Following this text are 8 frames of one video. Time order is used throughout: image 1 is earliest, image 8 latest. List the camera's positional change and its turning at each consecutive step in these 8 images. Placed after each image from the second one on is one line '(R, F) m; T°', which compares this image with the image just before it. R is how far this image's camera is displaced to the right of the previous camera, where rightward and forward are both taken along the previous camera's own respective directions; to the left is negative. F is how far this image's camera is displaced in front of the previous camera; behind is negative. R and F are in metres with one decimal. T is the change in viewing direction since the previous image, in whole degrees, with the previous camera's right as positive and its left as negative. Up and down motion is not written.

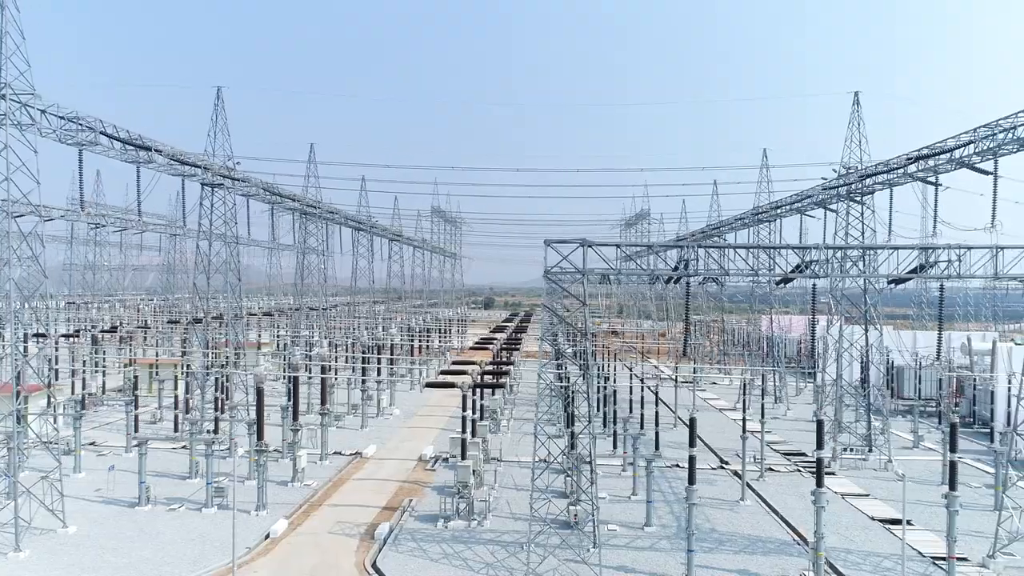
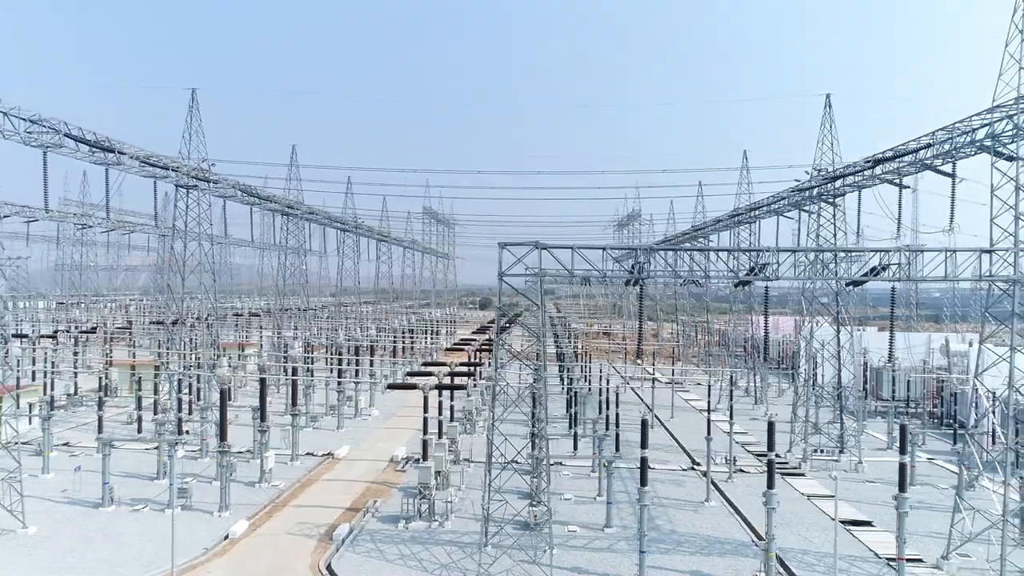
(+0.8, -0.1) m; 0°
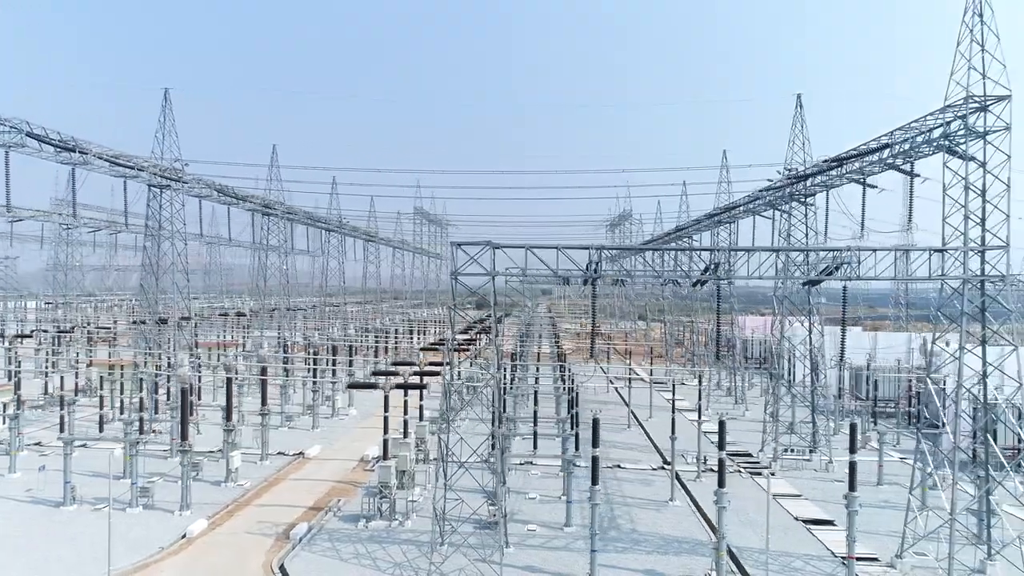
(+0.8, 0.0) m; 0°
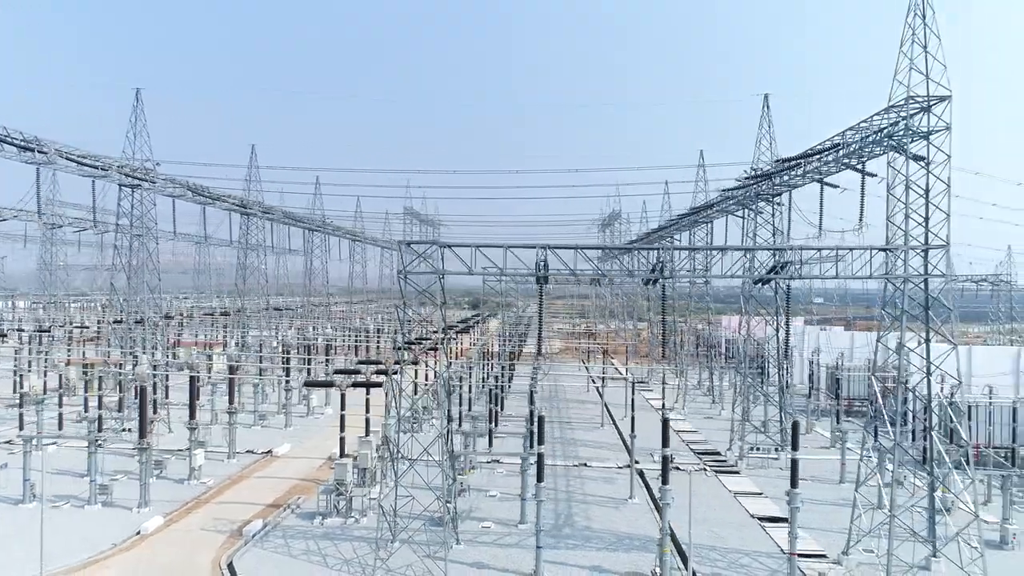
(+0.9, -0.1) m; 0°
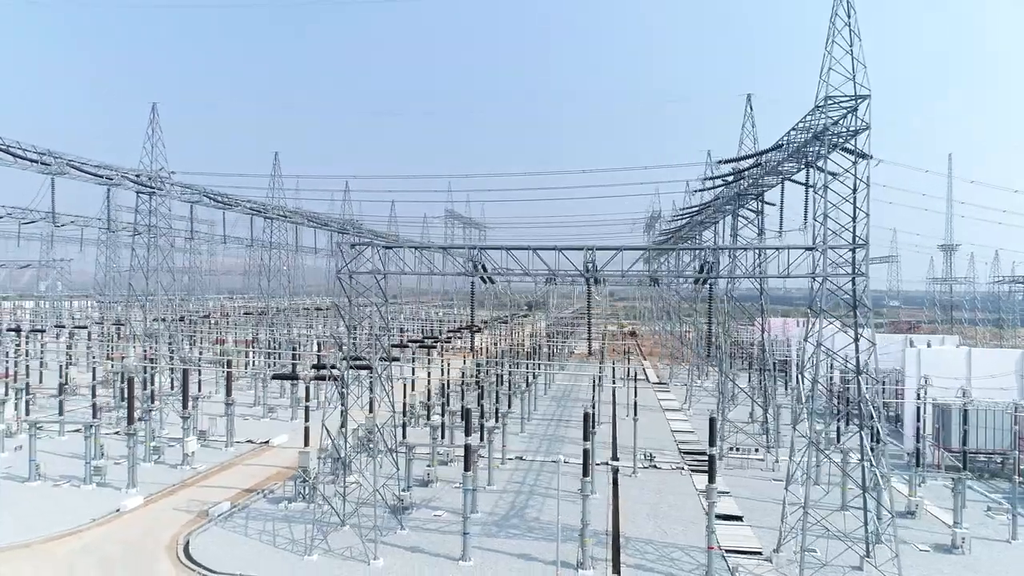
(+2.4, -0.4) m; -5°
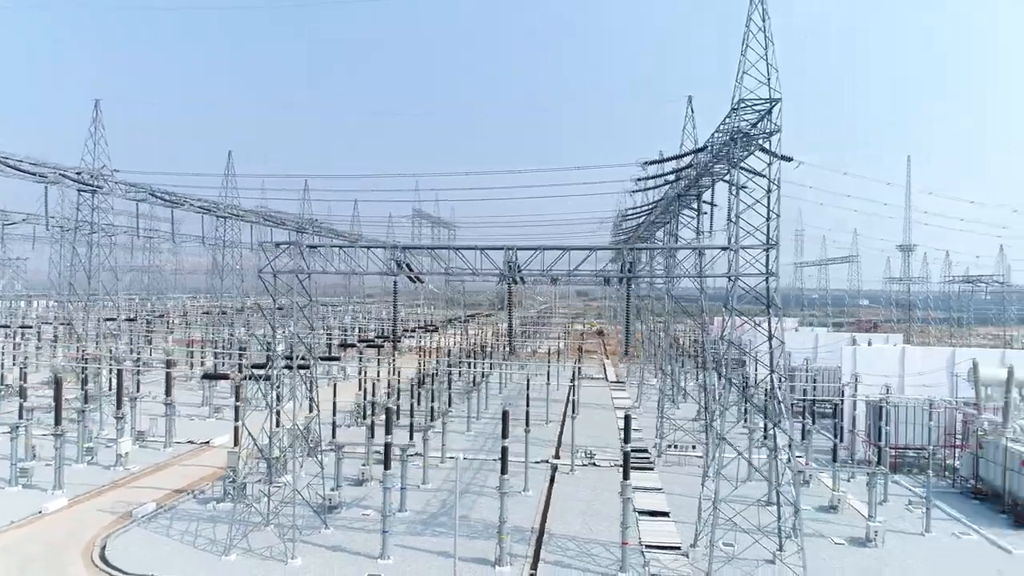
(+1.0, -0.1) m; +2°
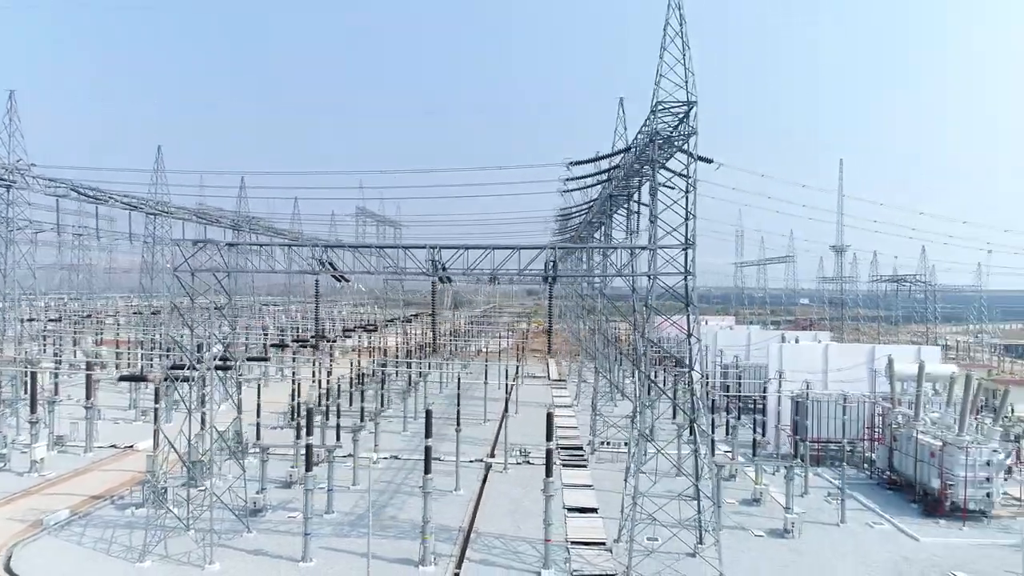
(+0.5, 0.0) m; +4°
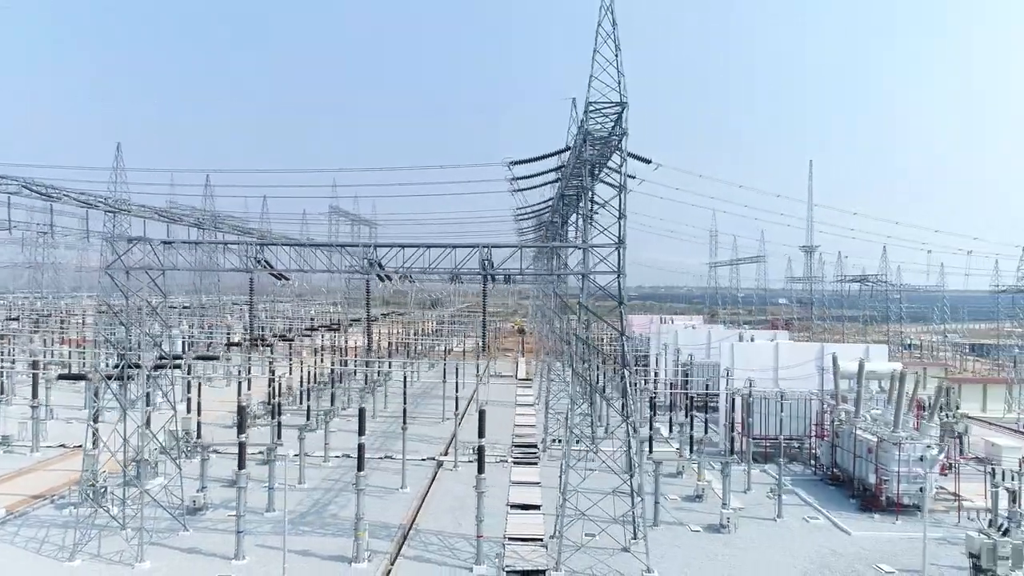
(+0.9, -0.1) m; +1°
